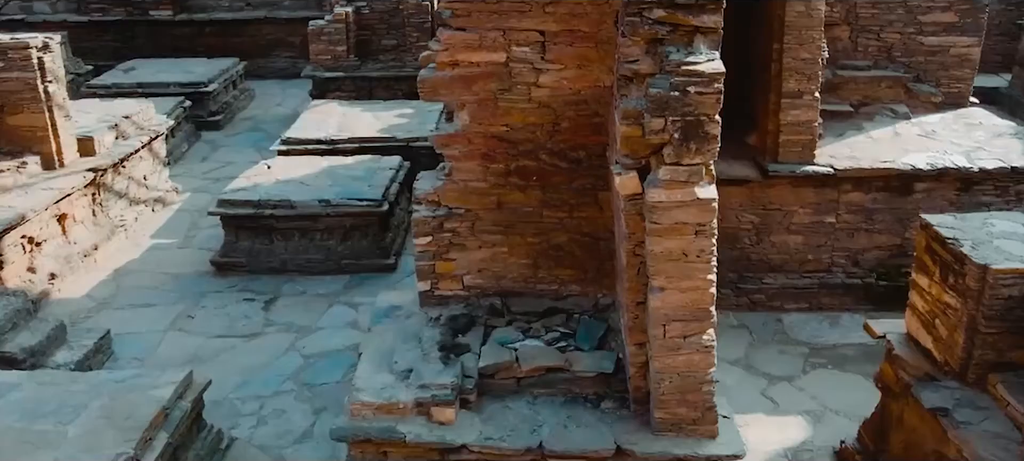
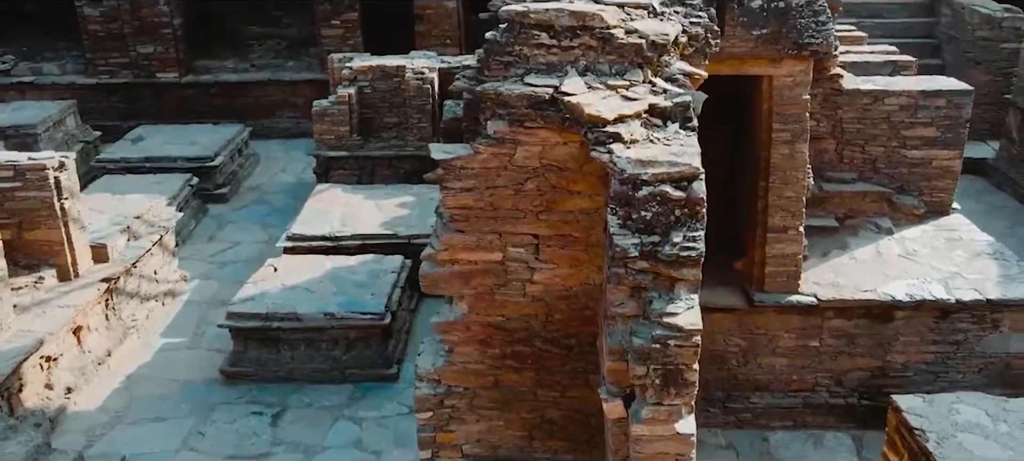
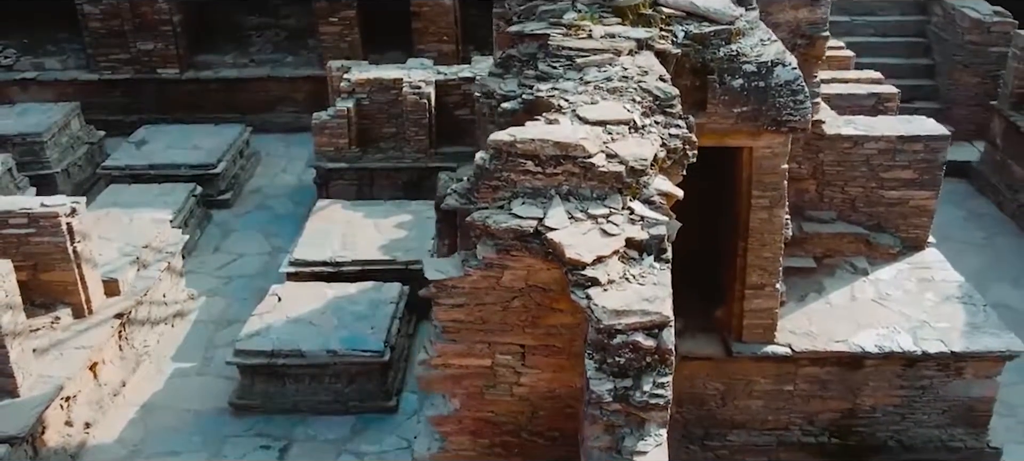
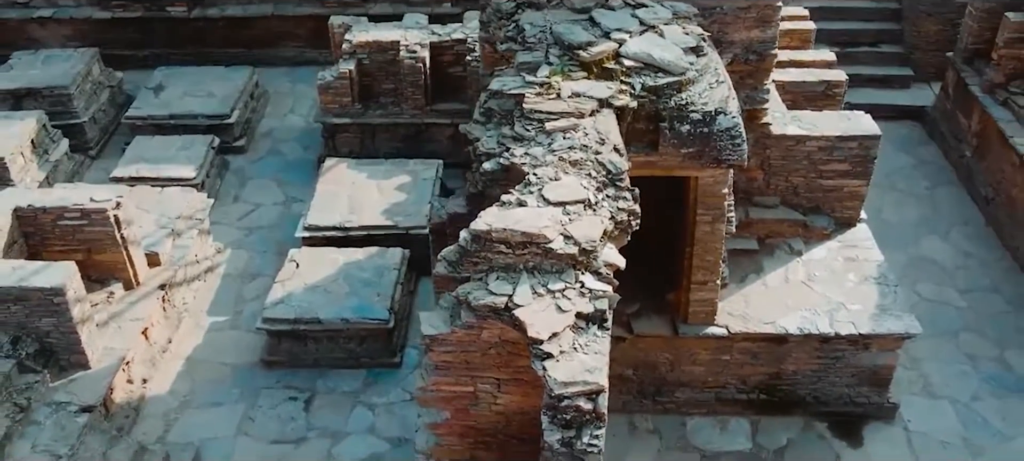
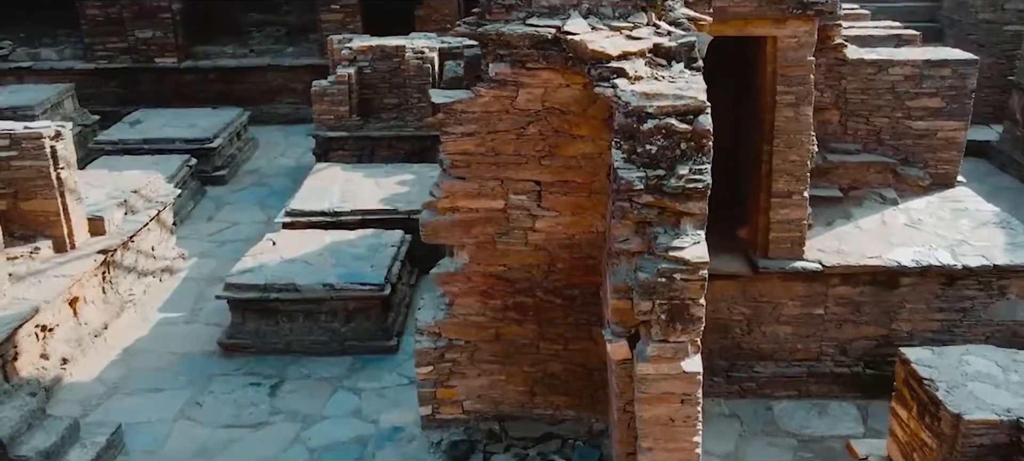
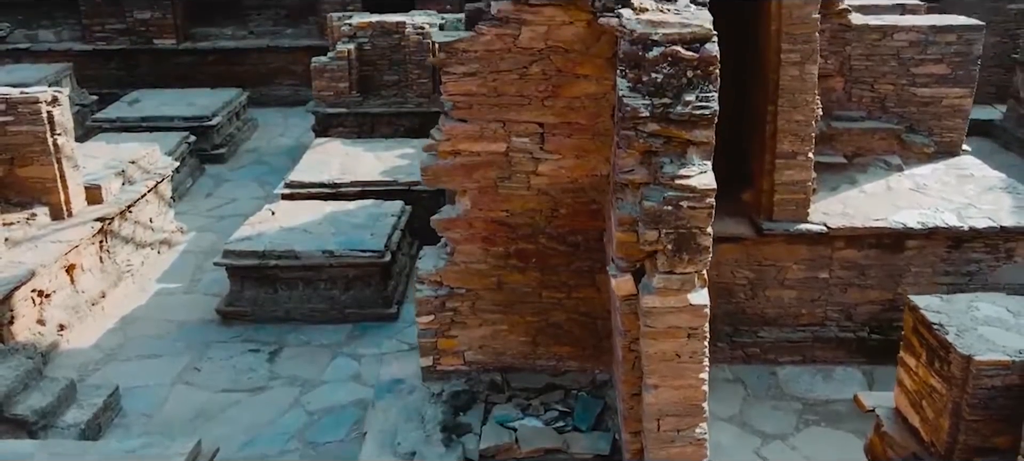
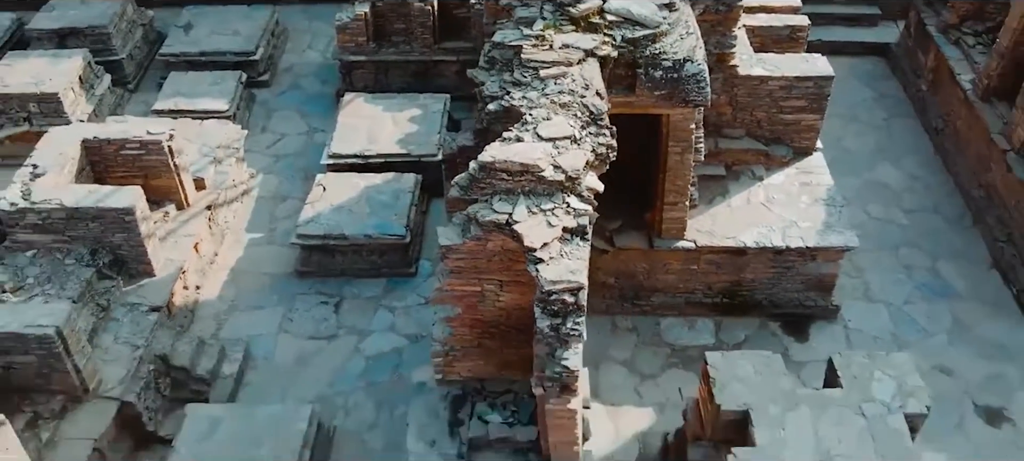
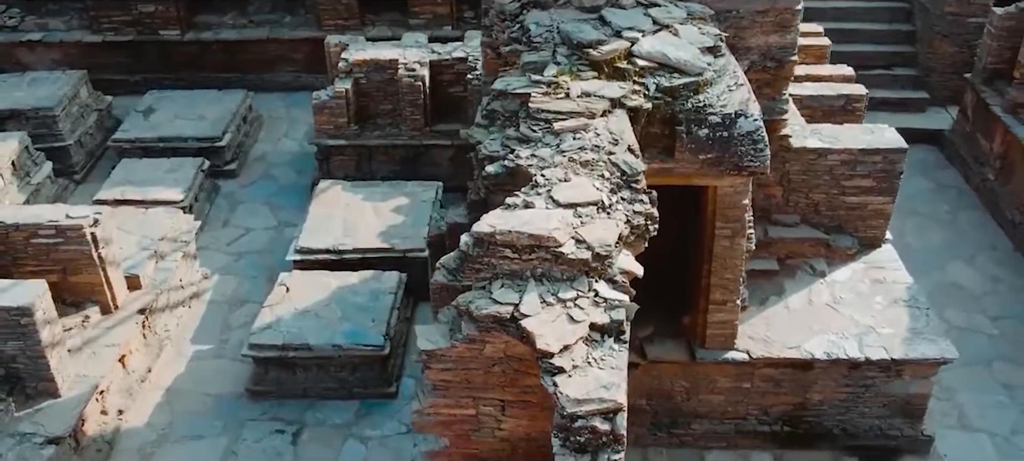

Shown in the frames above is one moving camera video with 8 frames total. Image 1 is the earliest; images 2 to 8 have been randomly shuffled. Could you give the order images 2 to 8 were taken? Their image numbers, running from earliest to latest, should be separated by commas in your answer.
6, 5, 2, 3, 8, 4, 7
